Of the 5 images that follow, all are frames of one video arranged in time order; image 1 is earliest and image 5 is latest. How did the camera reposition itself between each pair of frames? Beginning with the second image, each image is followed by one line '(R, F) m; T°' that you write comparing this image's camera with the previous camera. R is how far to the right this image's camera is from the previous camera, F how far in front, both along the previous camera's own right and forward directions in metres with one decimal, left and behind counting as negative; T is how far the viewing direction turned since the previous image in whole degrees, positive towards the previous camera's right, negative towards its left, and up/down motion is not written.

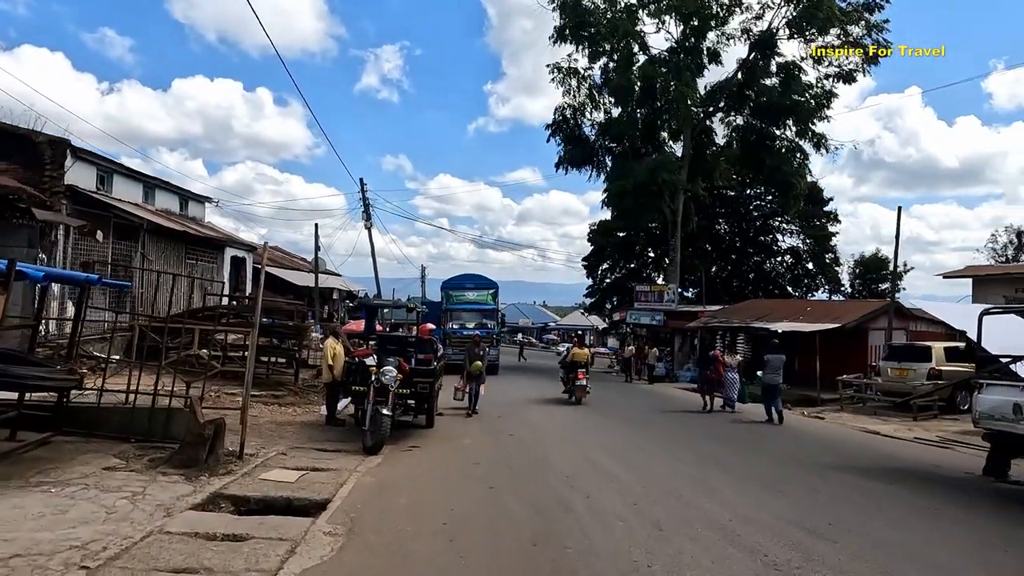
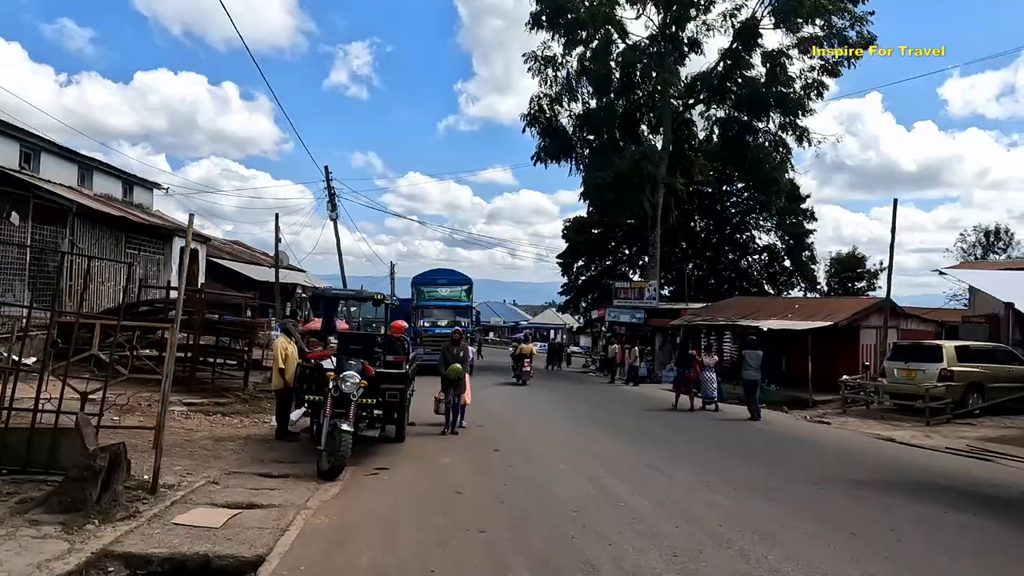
(-0.2, +1.7) m; +3°
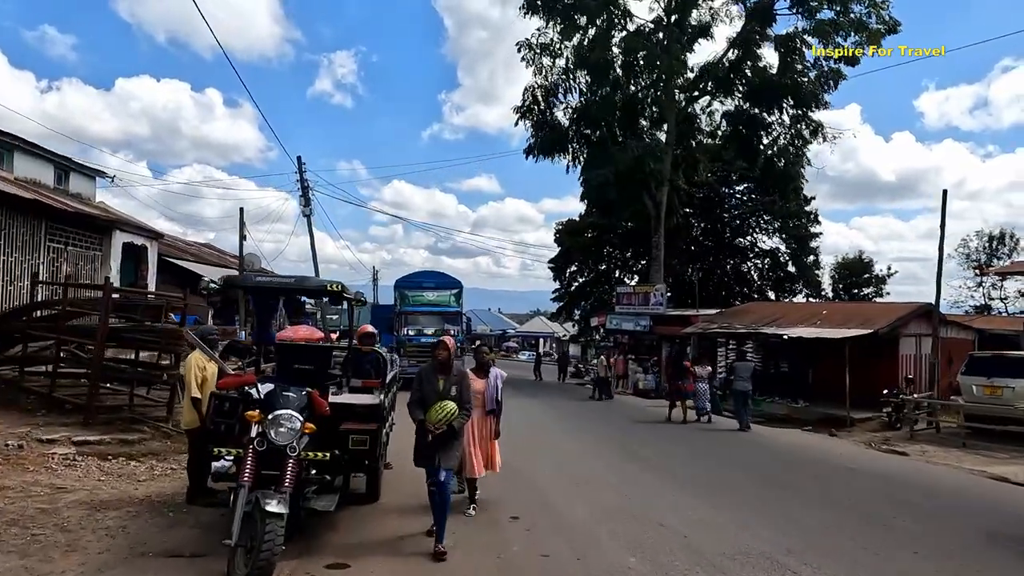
(-0.4, +3.1) m; +1°
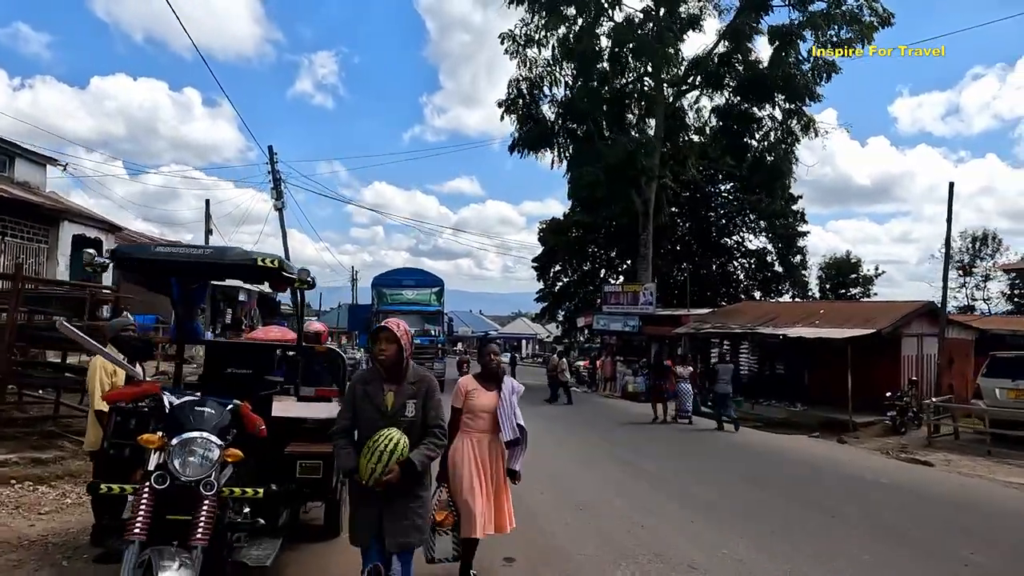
(-0.1, +1.3) m; +2°
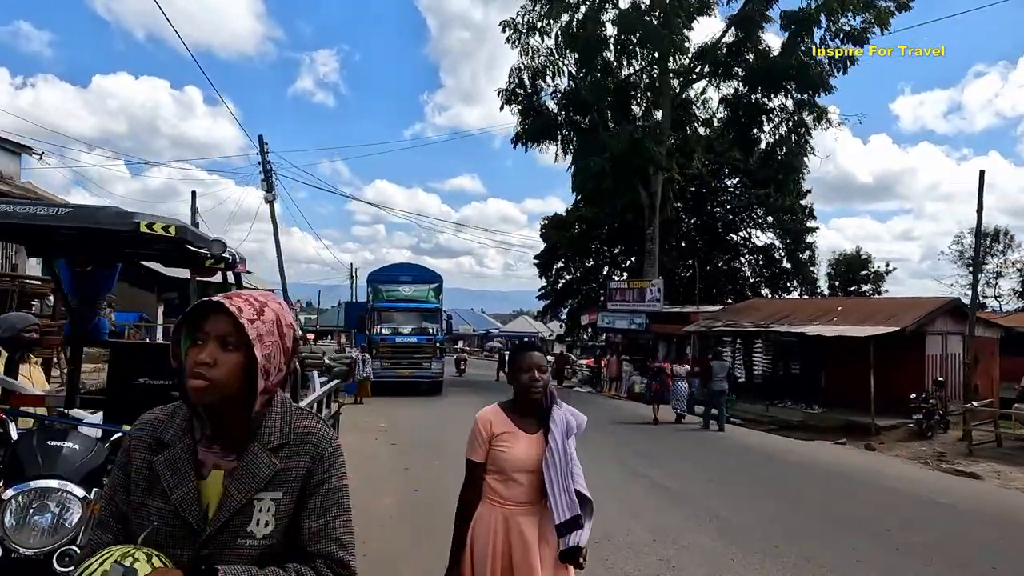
(0.0, +1.2) m; 0°
